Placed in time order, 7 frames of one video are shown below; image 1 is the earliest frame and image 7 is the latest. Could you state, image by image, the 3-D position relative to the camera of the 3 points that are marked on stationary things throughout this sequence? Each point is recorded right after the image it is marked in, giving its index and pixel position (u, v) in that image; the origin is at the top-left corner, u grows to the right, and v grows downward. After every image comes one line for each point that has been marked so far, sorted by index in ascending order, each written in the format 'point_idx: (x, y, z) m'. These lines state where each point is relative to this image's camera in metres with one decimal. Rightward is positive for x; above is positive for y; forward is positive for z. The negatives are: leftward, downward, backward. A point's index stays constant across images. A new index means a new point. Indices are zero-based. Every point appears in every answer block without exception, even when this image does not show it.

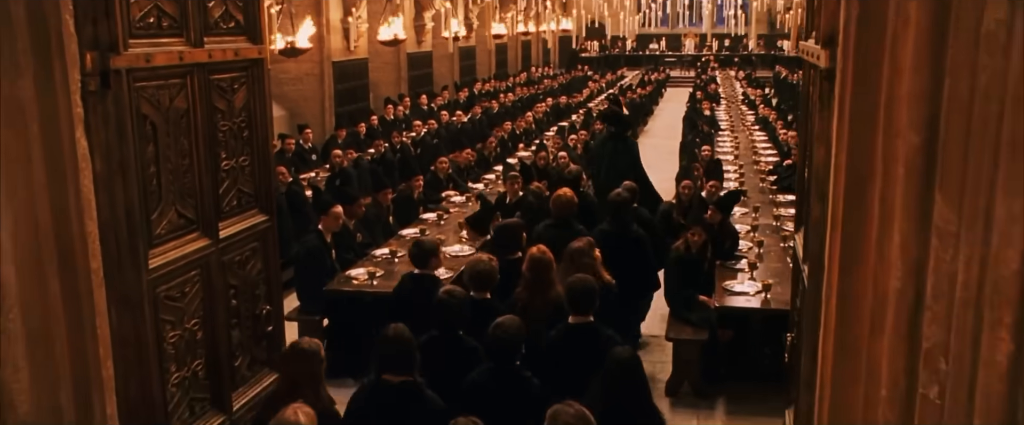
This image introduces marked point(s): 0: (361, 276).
0: (-1.1, -0.4, +7.5) m
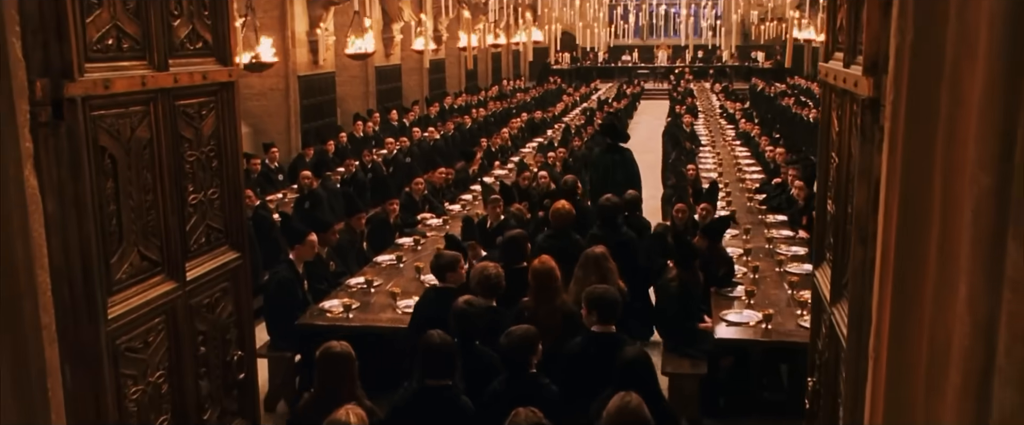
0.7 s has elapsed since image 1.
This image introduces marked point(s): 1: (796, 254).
0: (-1.1, -0.6, +7.0) m
1: (+2.0, -0.3, +7.8) m
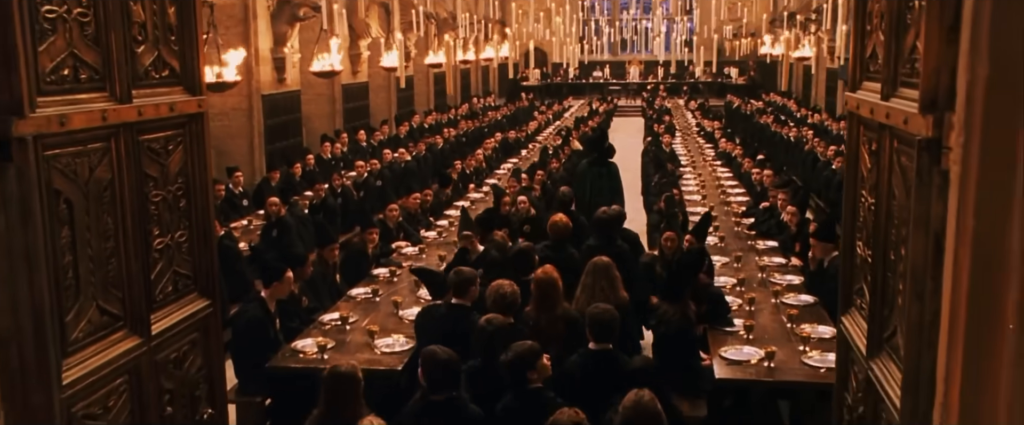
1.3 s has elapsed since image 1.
0: (-1.2, -0.8, +6.6) m
1: (+1.9, -0.5, +7.4) m
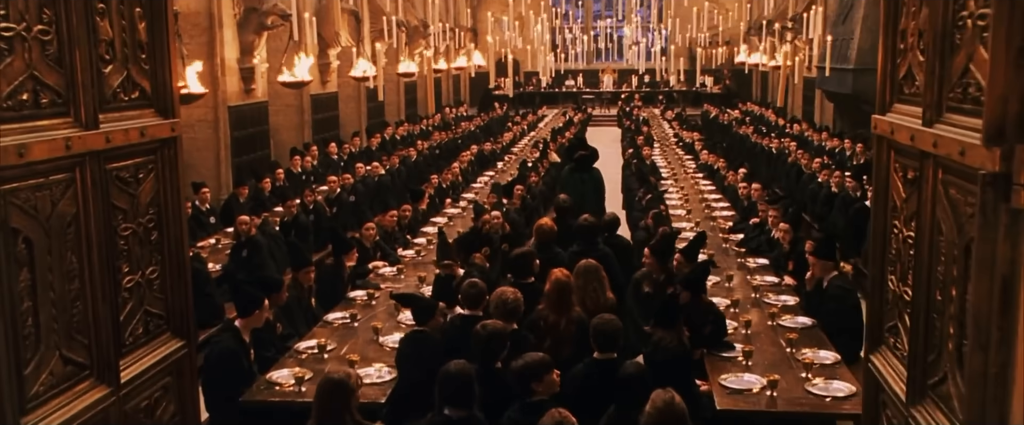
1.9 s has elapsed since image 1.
0: (-1.3, -1.0, +6.2) m
1: (+1.8, -0.6, +7.2) m
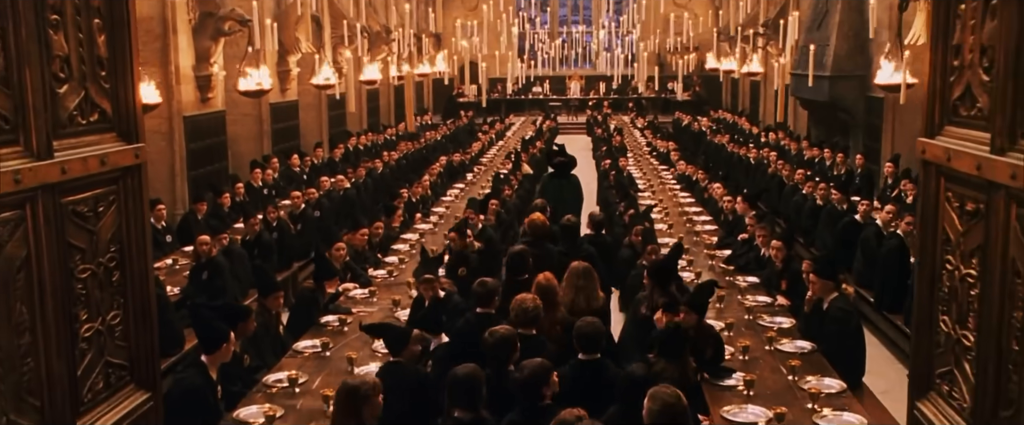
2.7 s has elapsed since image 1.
0: (-1.4, -1.1, +5.7) m
1: (+1.7, -0.7, +6.8) m
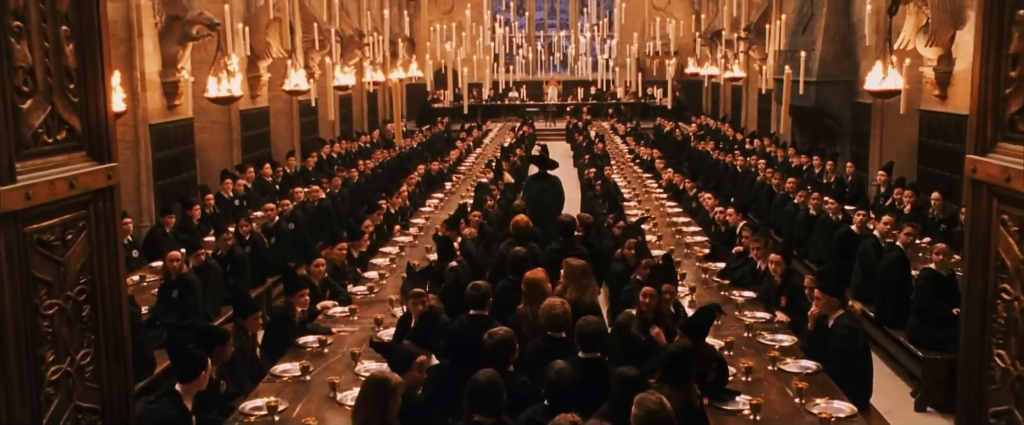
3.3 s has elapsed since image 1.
0: (-1.4, -1.2, +5.3) m
1: (+1.7, -0.8, +6.5) m
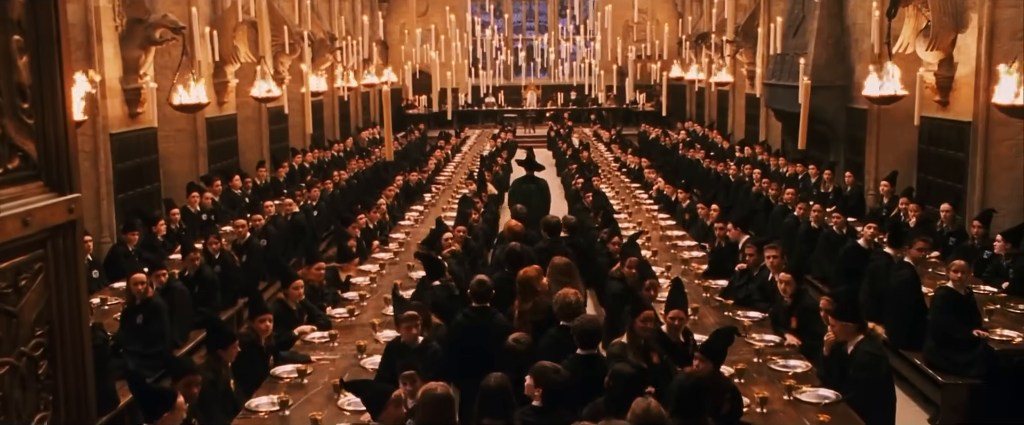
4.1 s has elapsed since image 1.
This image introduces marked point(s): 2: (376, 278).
0: (-1.3, -1.3, +4.8) m
1: (+1.6, -0.9, +6.1) m
2: (-1.0, -0.5, +8.0) m
